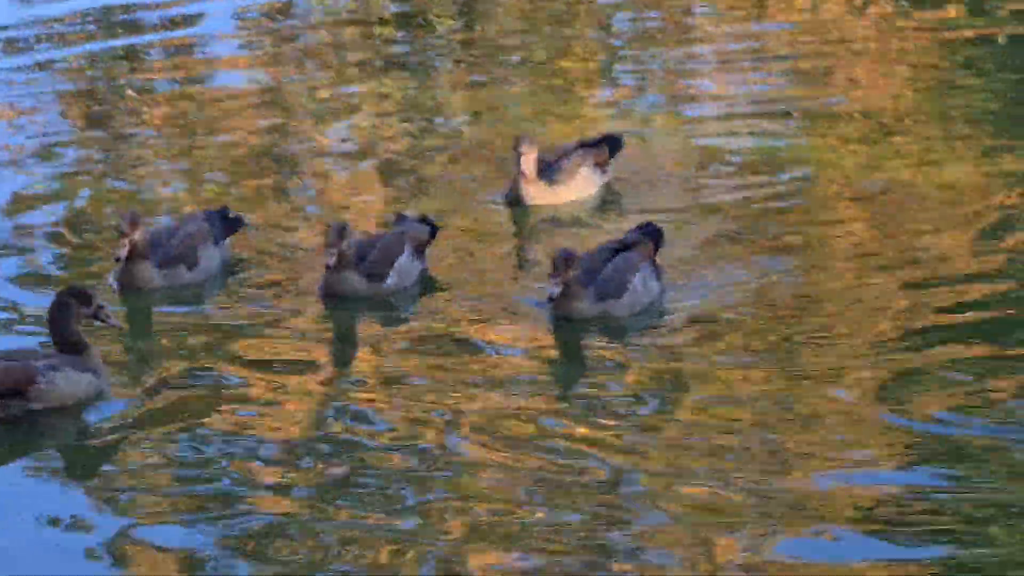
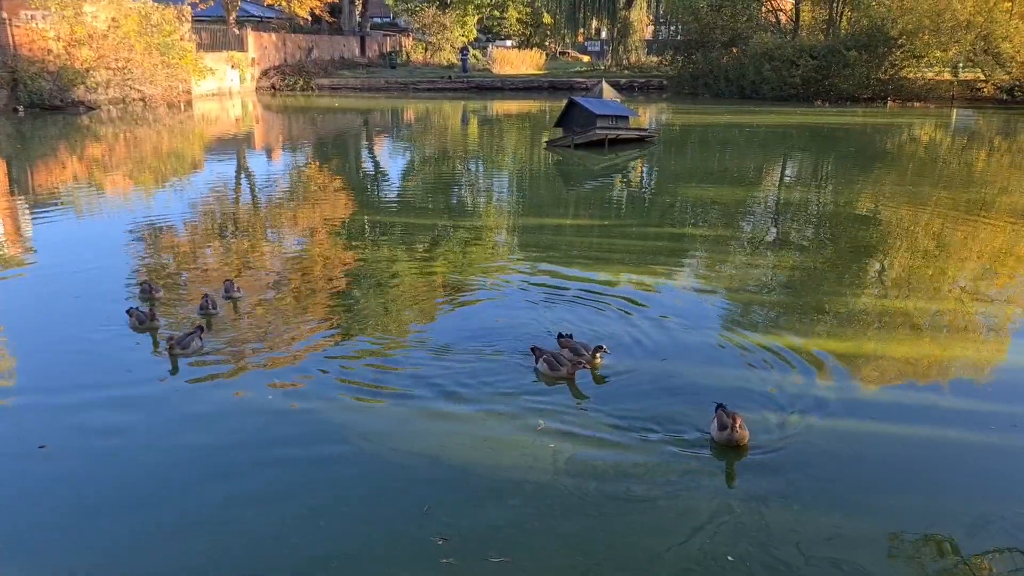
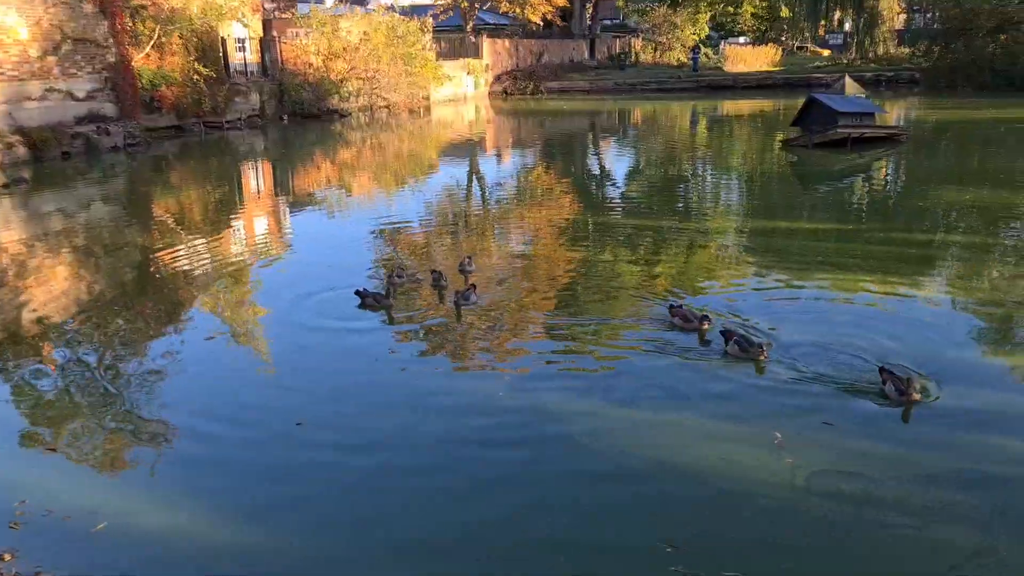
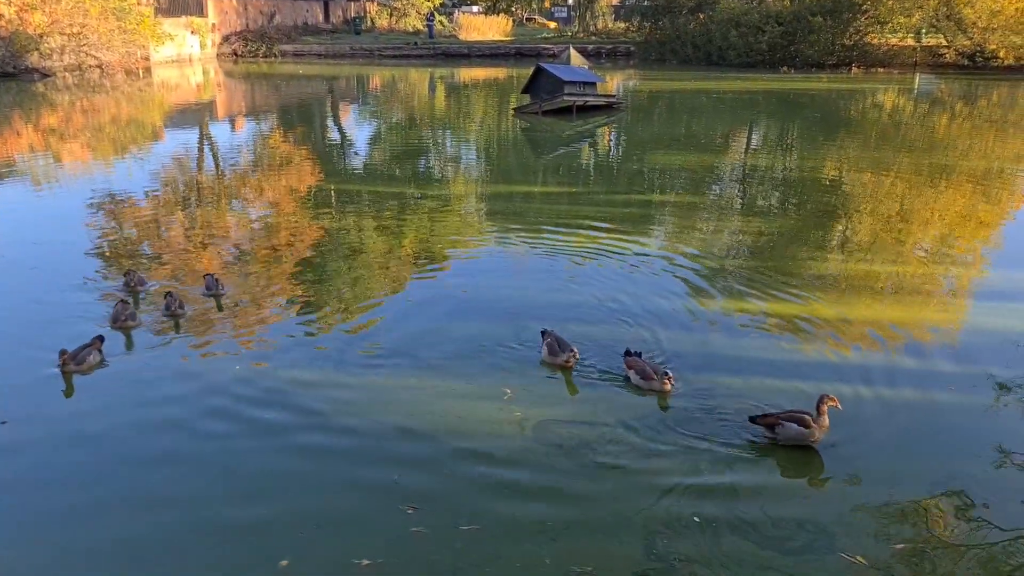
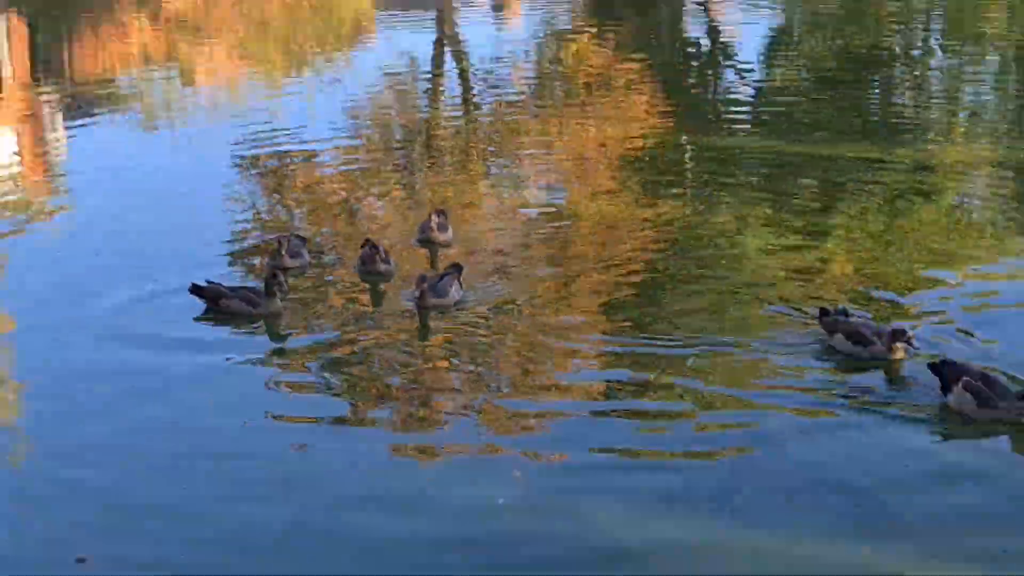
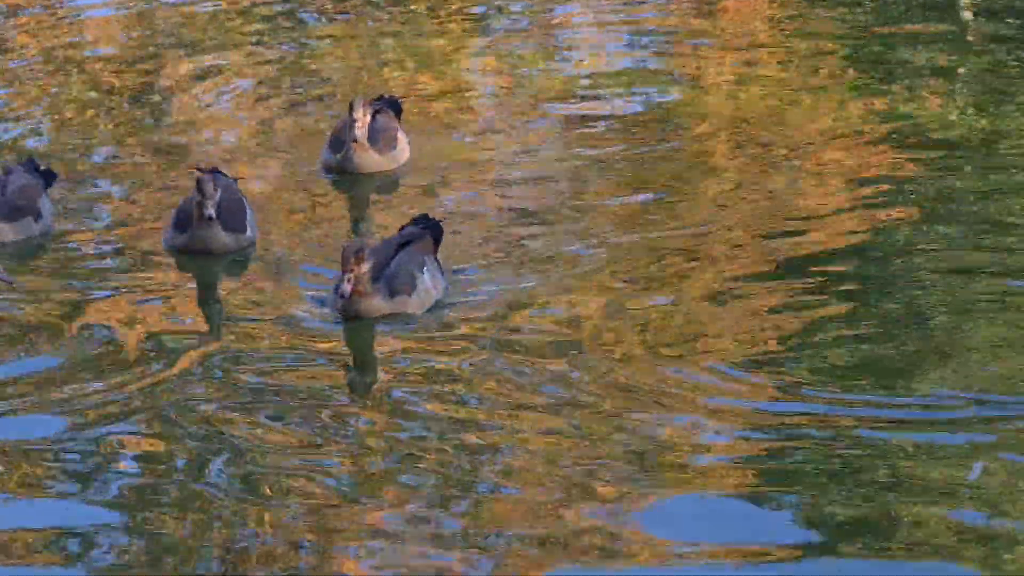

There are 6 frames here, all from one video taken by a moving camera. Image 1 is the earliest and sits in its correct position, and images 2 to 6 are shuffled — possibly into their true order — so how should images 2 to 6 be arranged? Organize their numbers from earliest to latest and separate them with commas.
6, 5, 3, 2, 4
